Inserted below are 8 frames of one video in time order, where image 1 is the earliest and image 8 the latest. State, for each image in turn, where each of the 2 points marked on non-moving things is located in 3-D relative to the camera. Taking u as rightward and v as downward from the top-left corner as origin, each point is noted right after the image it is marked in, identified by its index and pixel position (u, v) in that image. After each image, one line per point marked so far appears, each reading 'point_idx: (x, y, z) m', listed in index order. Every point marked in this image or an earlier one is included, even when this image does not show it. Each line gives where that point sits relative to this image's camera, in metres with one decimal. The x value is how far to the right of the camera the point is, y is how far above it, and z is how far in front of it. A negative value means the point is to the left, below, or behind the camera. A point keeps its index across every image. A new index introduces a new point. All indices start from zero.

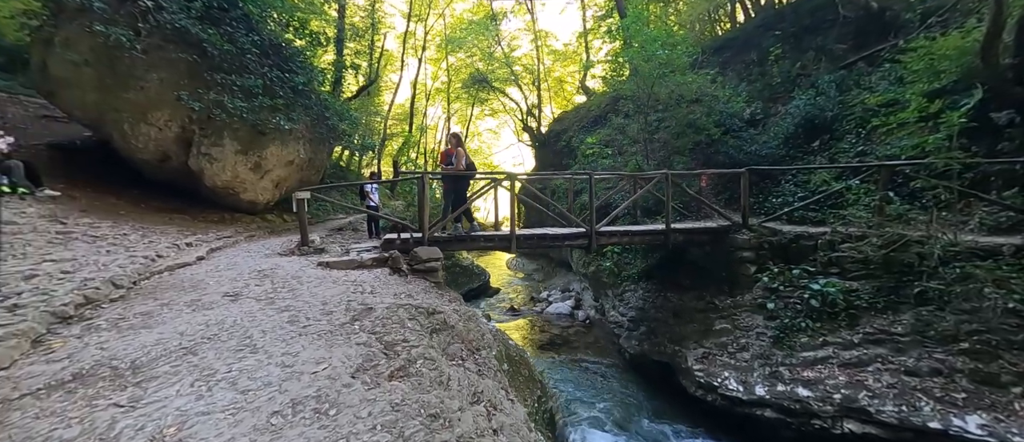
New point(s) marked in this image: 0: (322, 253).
0: (-2.9, -0.5, +5.4) m
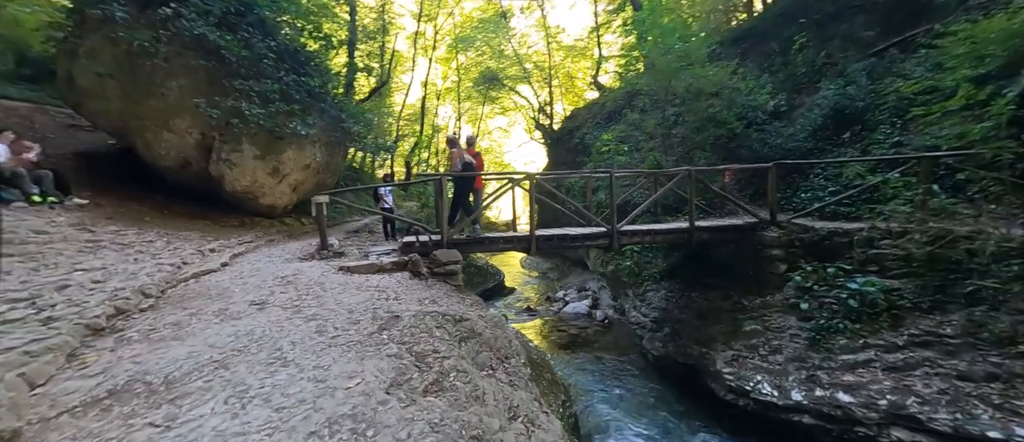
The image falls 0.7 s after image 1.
0: (-2.6, -0.5, +5.4) m
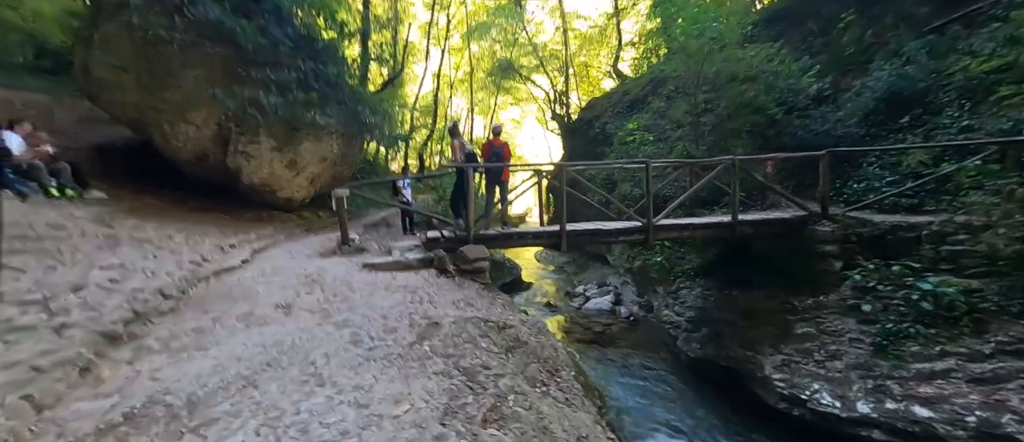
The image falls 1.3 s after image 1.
0: (-2.1, -0.5, +5.2) m
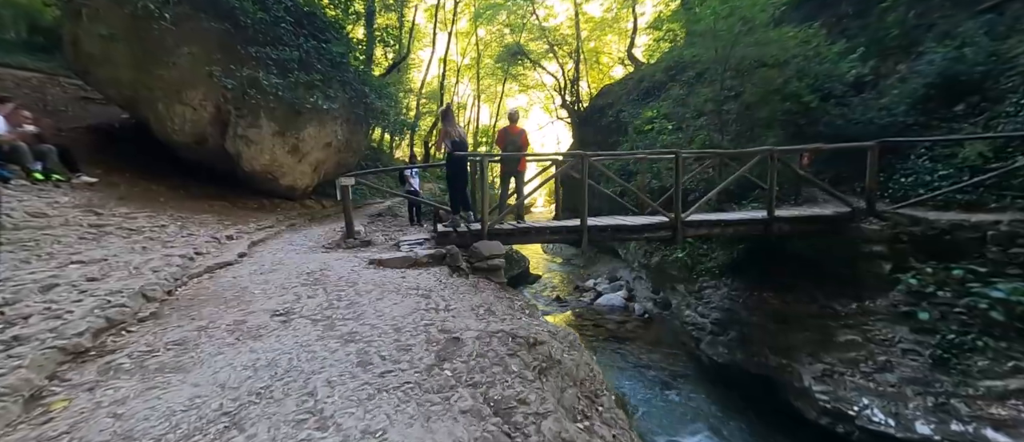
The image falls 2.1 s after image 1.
0: (-1.9, -0.3, +4.8) m
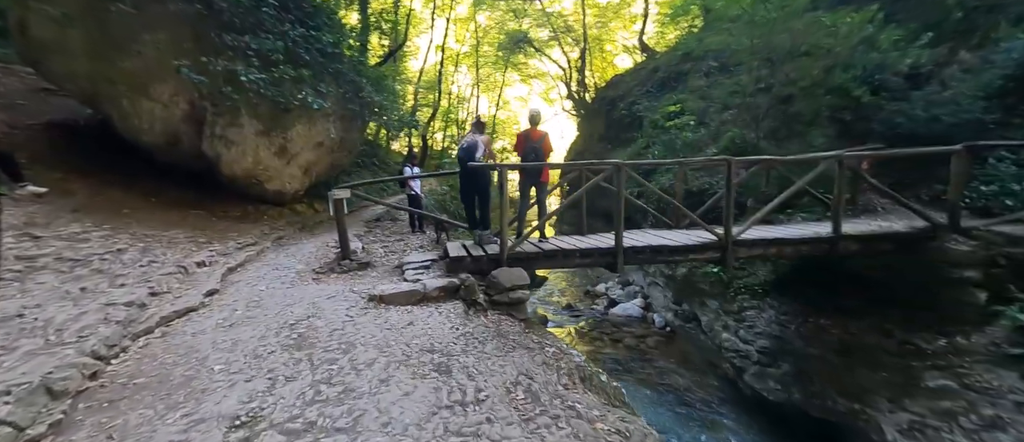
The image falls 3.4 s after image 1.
0: (-1.7, -0.6, +4.2) m
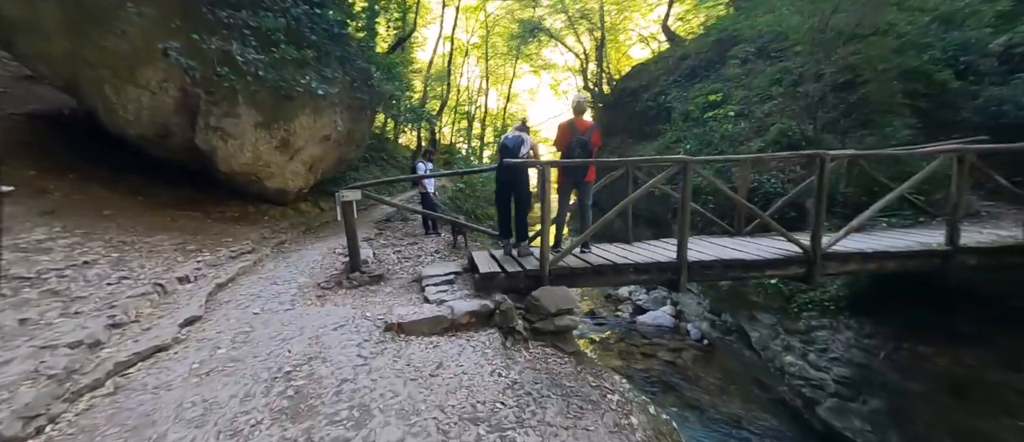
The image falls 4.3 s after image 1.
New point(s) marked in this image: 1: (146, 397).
0: (-1.3, -0.6, +3.5) m
1: (-1.8, -0.8, +1.8) m
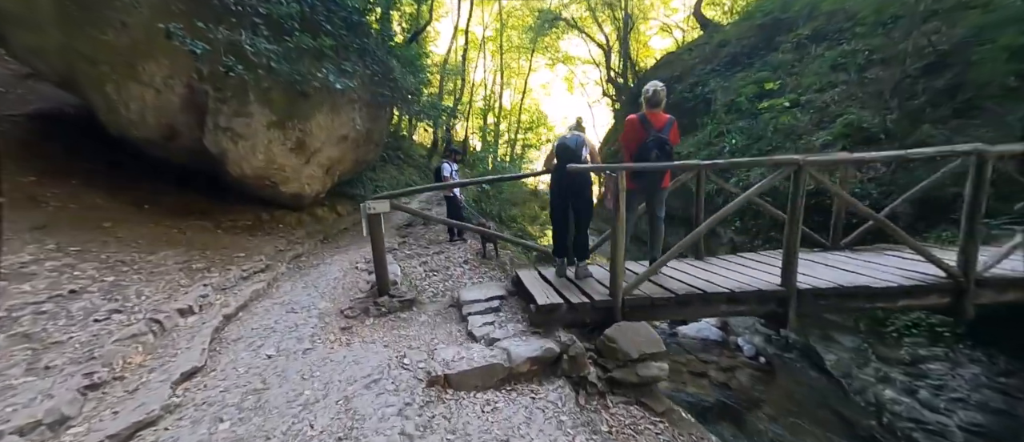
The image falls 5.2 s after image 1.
0: (-0.8, -0.8, +3.0) m
1: (-1.4, -1.0, +1.3) m
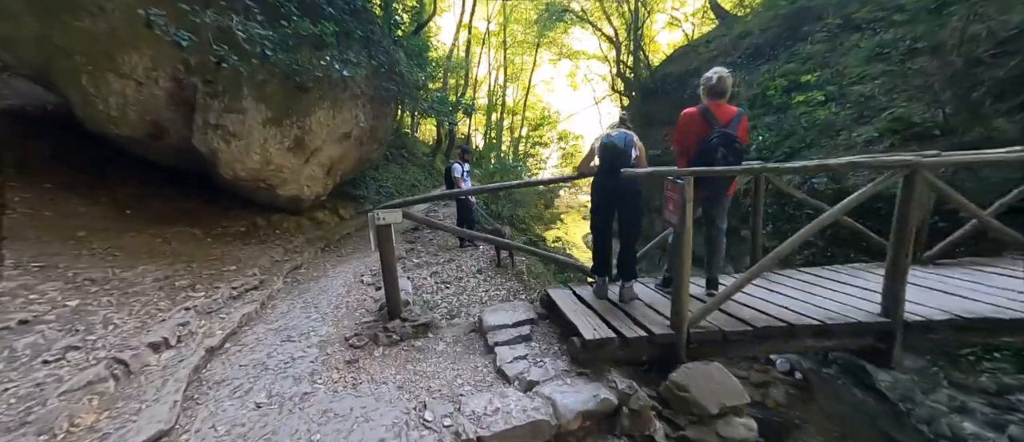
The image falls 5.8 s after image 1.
0: (-0.6, -0.9, +2.6) m
1: (-1.2, -1.1, +0.8) m
